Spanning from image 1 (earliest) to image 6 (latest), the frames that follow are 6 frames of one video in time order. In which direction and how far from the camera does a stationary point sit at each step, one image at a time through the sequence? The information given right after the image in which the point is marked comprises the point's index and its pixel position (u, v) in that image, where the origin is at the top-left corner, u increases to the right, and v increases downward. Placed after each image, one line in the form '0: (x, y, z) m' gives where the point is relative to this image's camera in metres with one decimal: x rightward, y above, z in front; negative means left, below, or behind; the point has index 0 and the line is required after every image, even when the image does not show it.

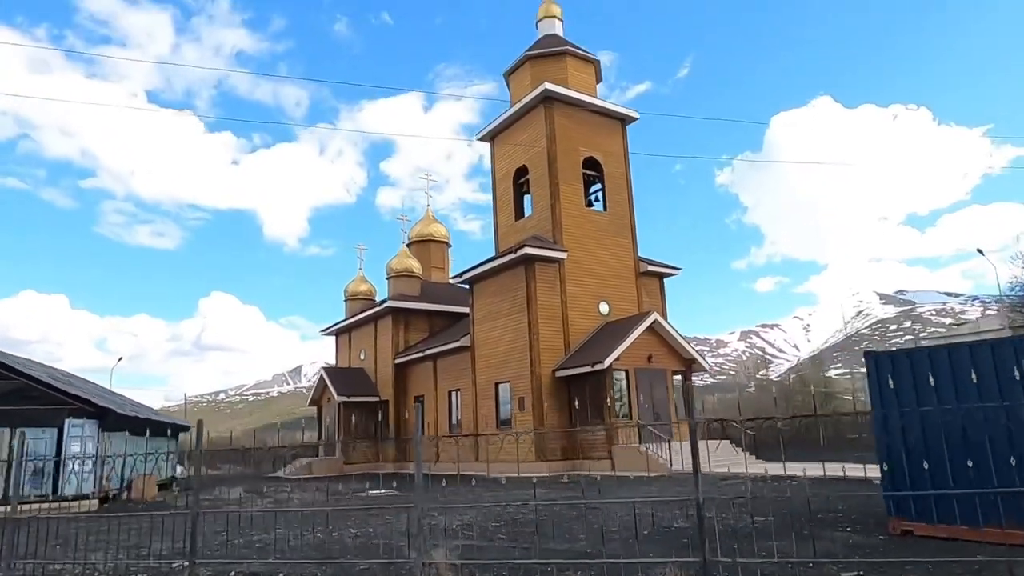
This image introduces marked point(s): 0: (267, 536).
0: (-3.2, -3.3, +8.9) m
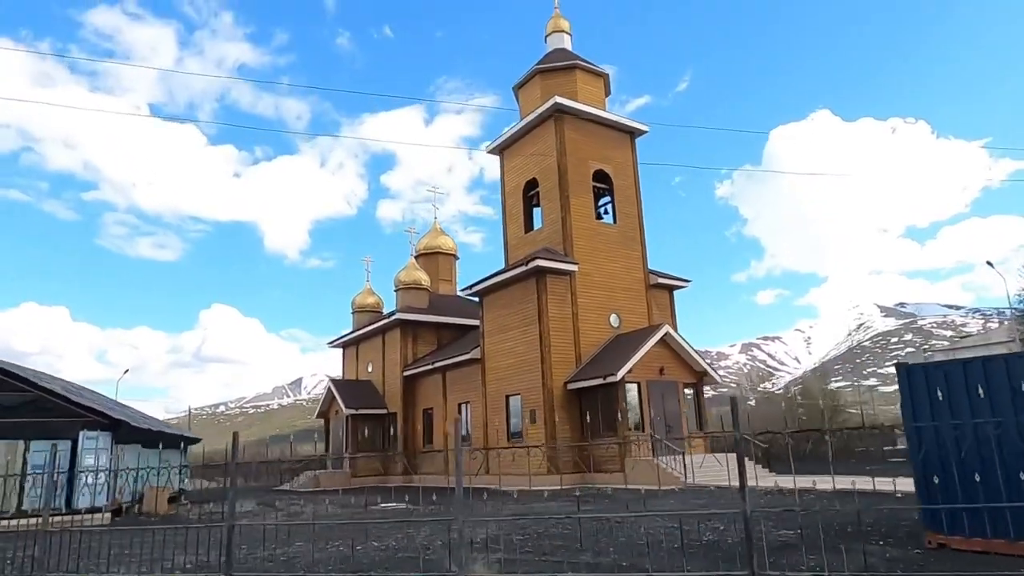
0: (-2.9, -3.5, +8.9) m
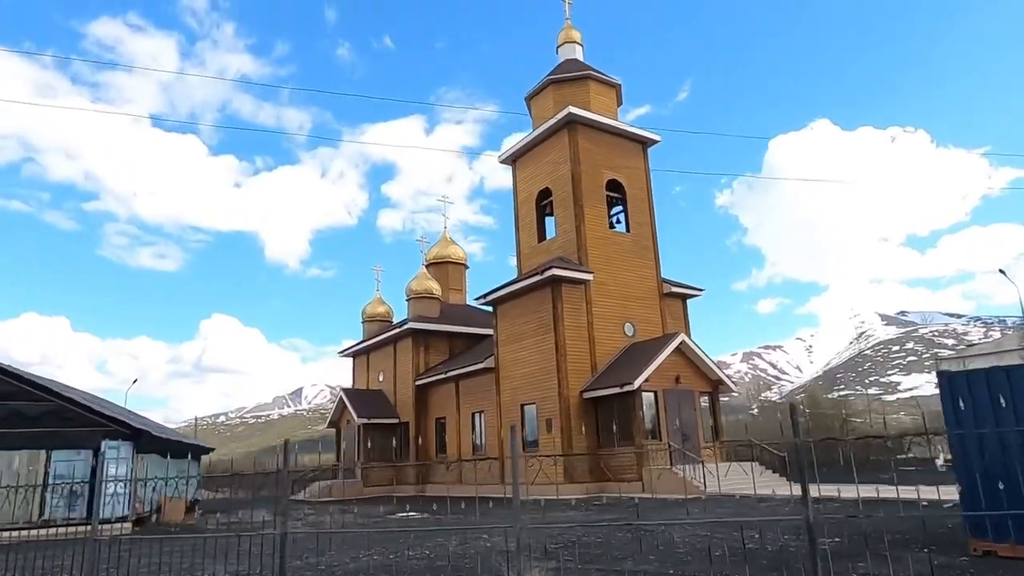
0: (-2.5, -3.6, +8.9) m
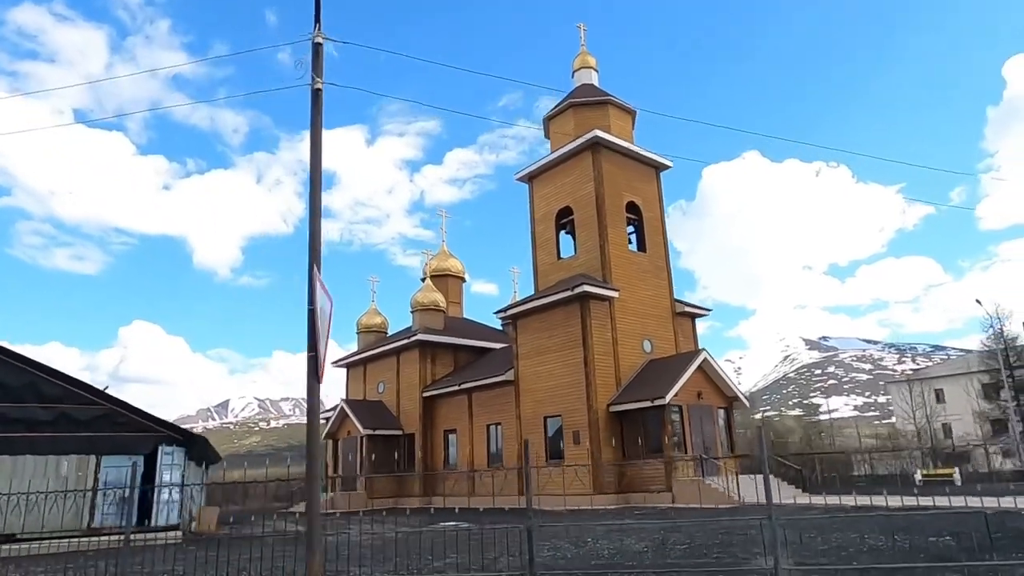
0: (-0.8, -3.7, +9.1) m
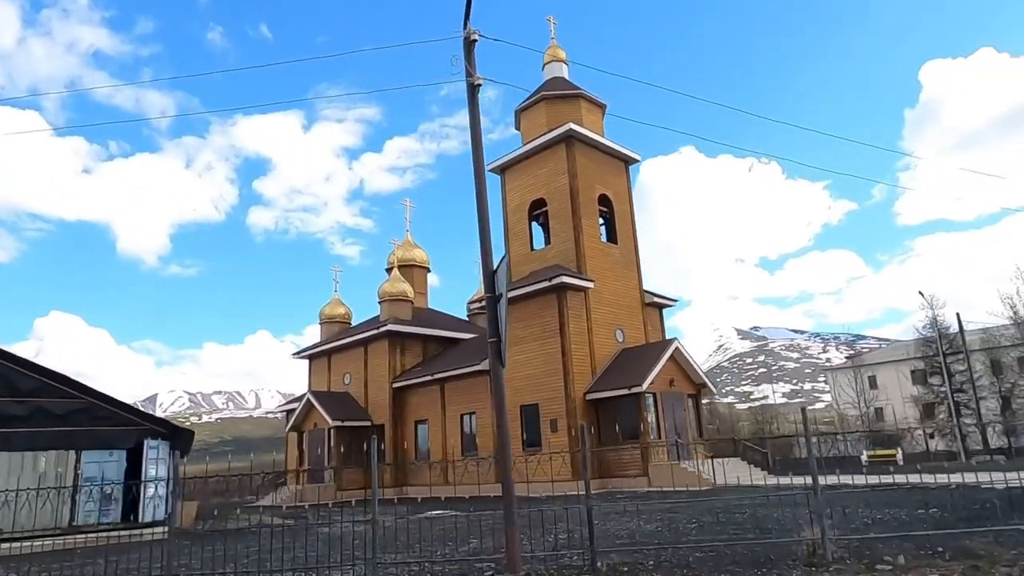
0: (-0.5, -3.6, +9.3) m
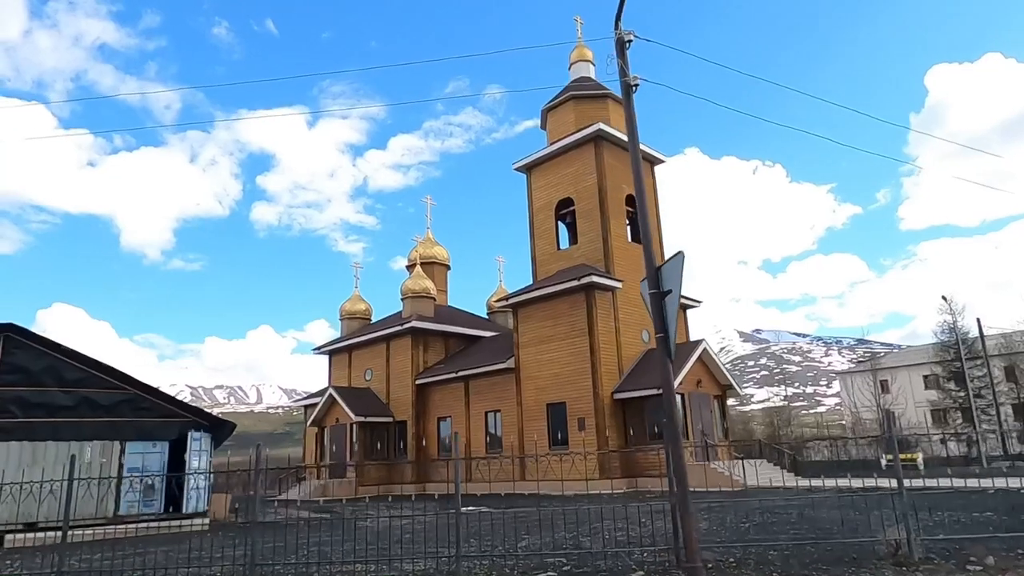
0: (+0.3, -3.6, +9.4) m
